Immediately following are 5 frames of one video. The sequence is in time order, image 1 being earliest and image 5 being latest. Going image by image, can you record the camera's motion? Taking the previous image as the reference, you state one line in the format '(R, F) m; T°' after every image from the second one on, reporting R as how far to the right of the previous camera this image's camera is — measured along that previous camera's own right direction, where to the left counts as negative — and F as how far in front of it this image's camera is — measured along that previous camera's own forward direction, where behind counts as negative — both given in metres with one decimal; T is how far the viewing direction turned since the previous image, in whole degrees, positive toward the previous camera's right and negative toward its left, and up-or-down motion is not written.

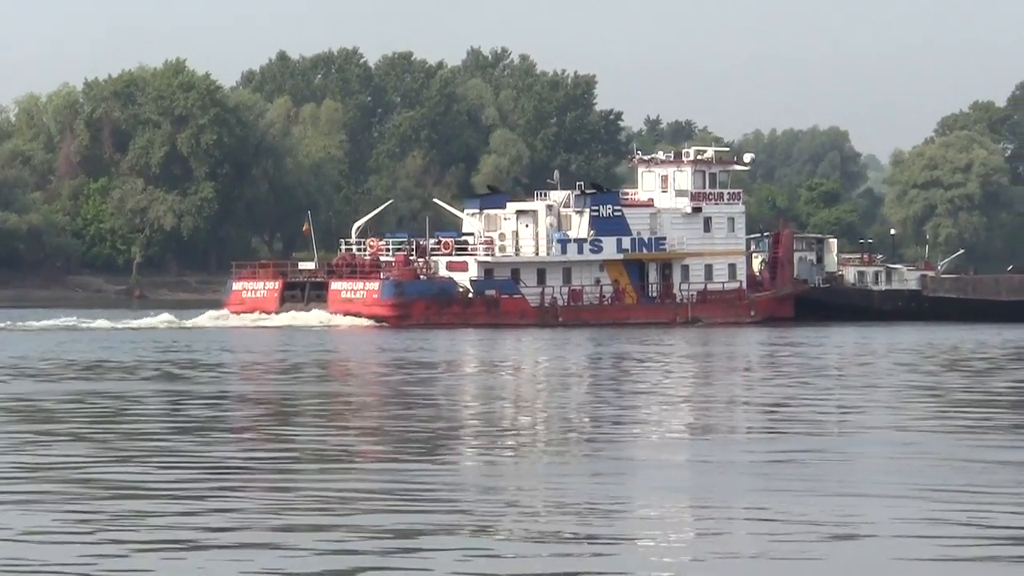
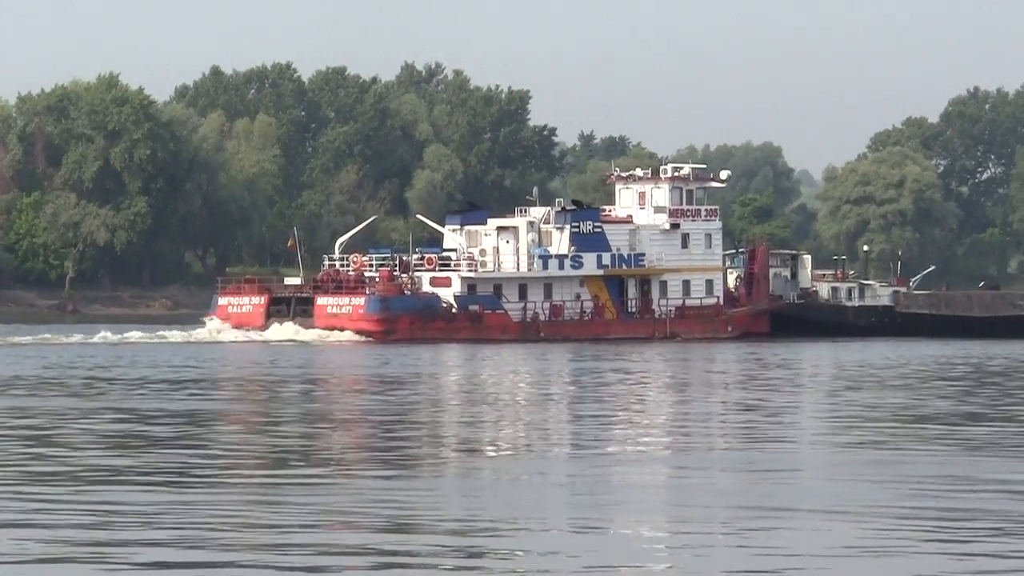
(-1.9, -0.2) m; +3°
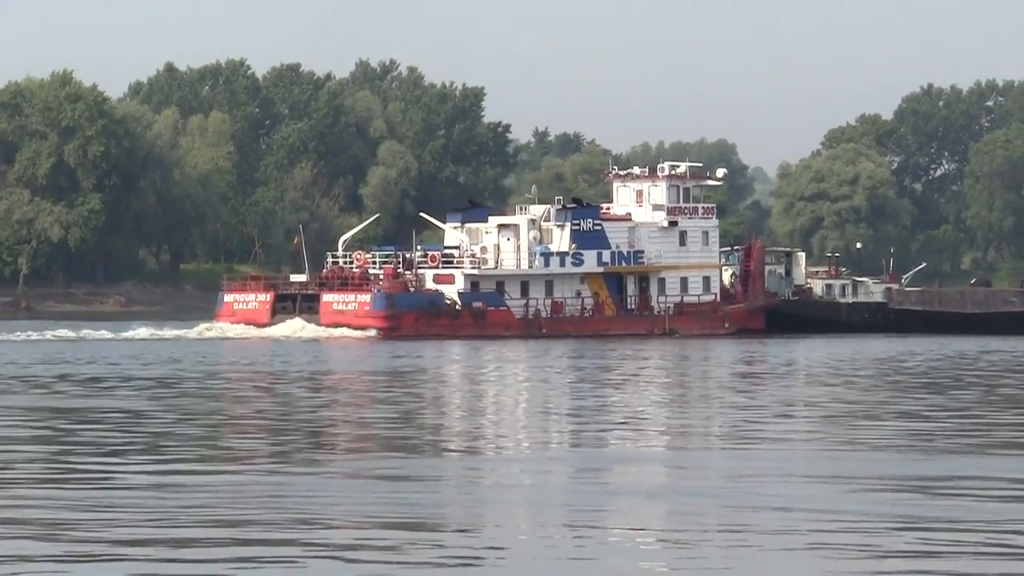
(-1.9, -0.3) m; +2°
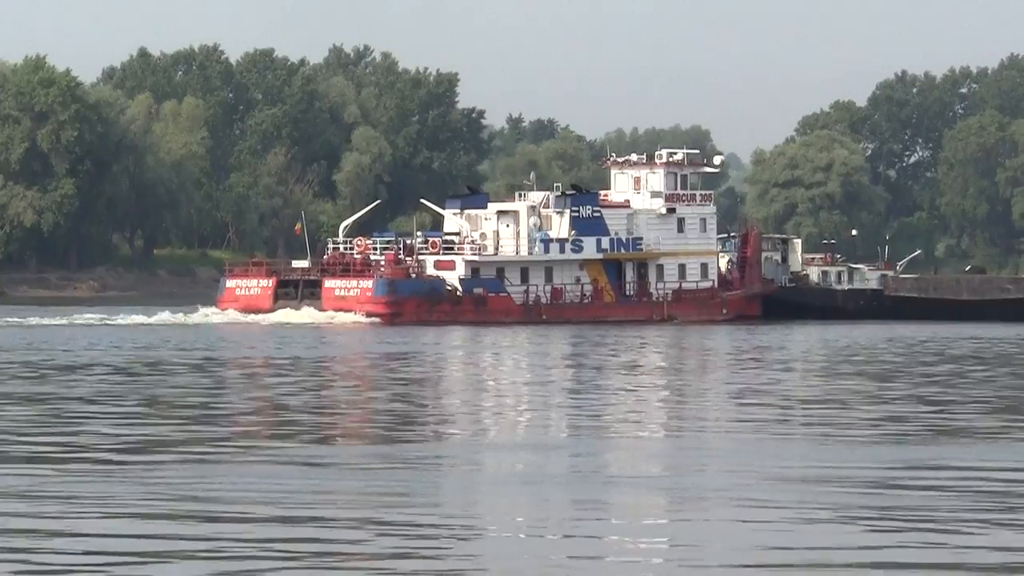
(-1.1, -0.1) m; +1°
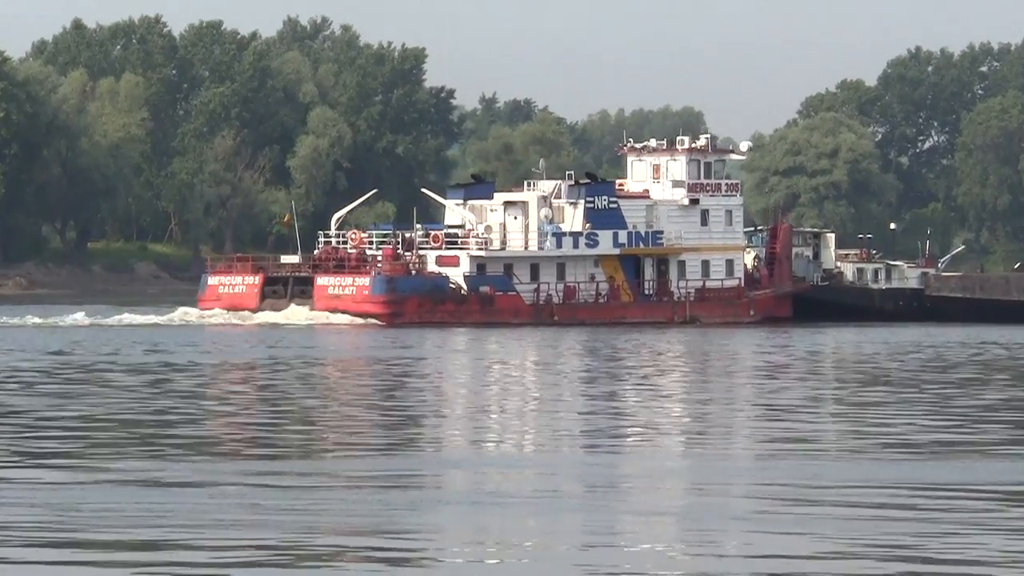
(-2.6, +9.3) m; +2°
